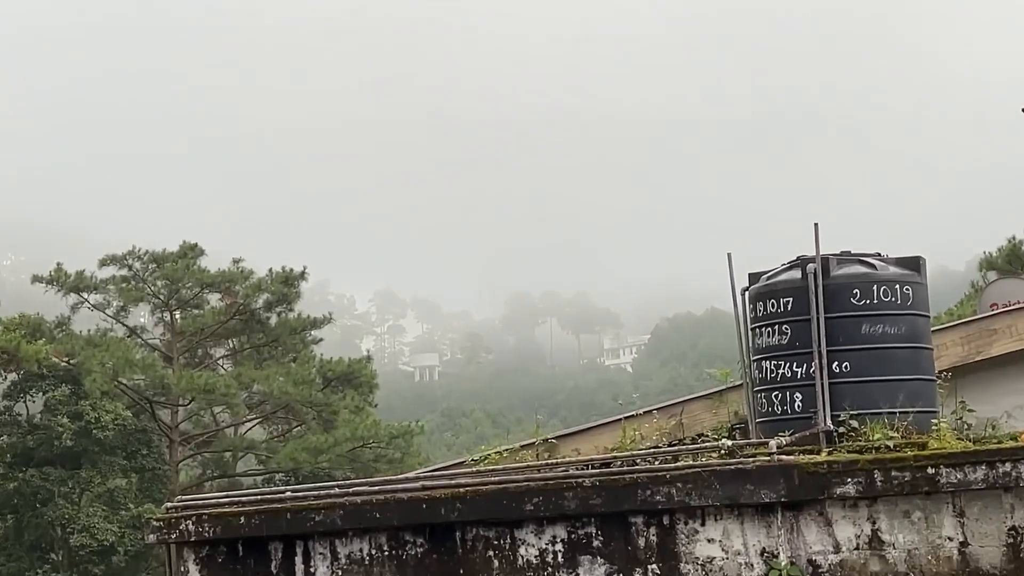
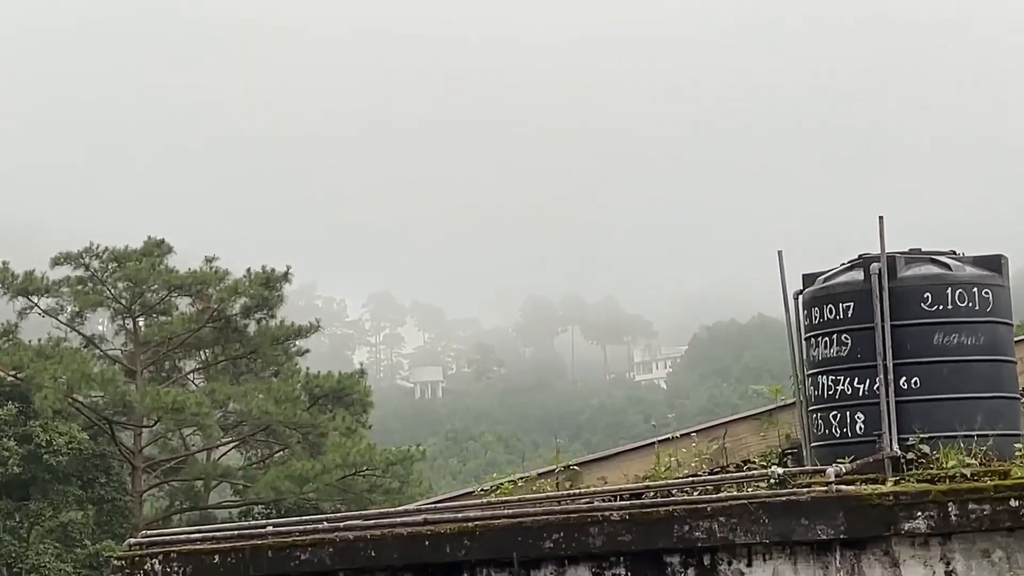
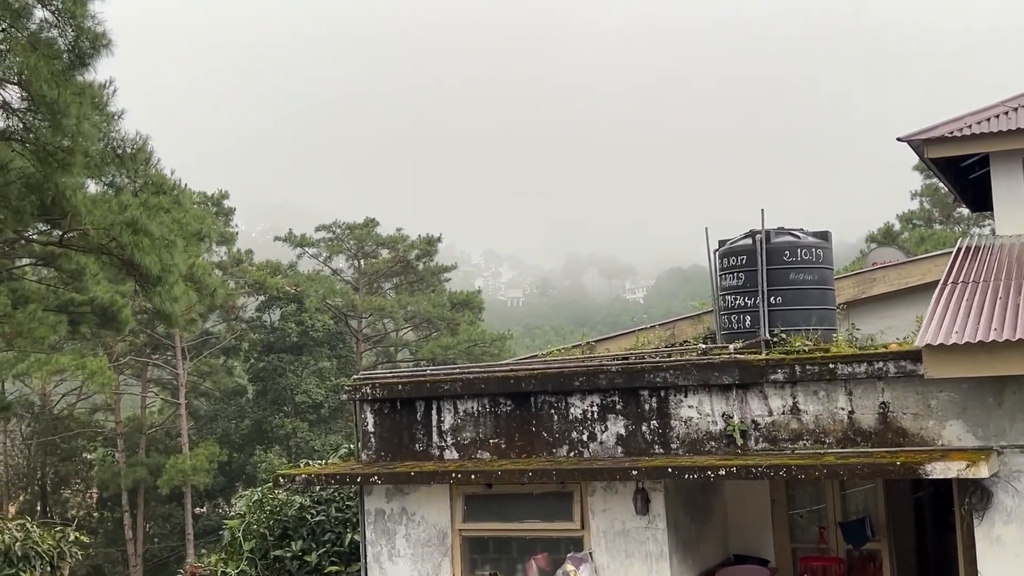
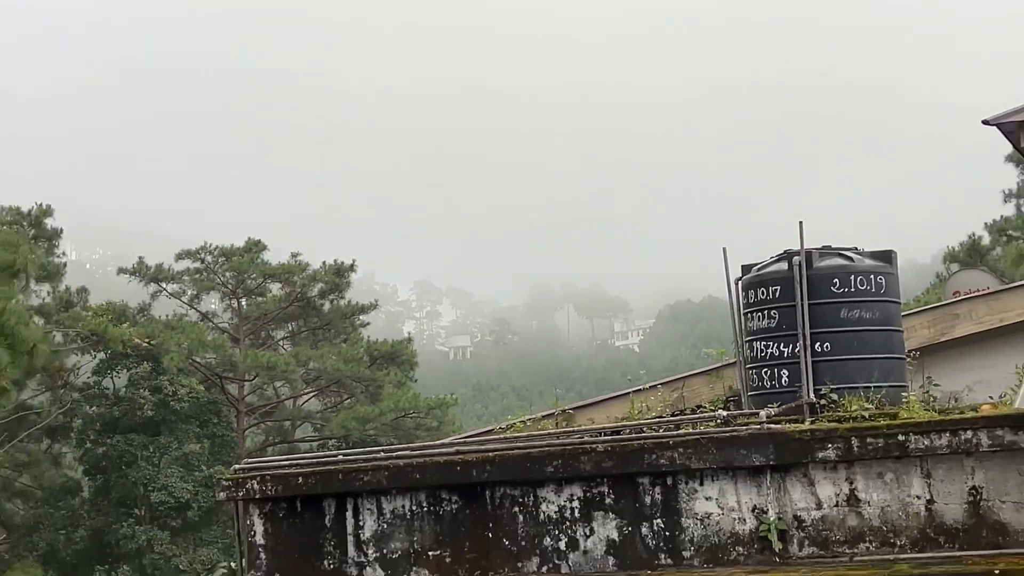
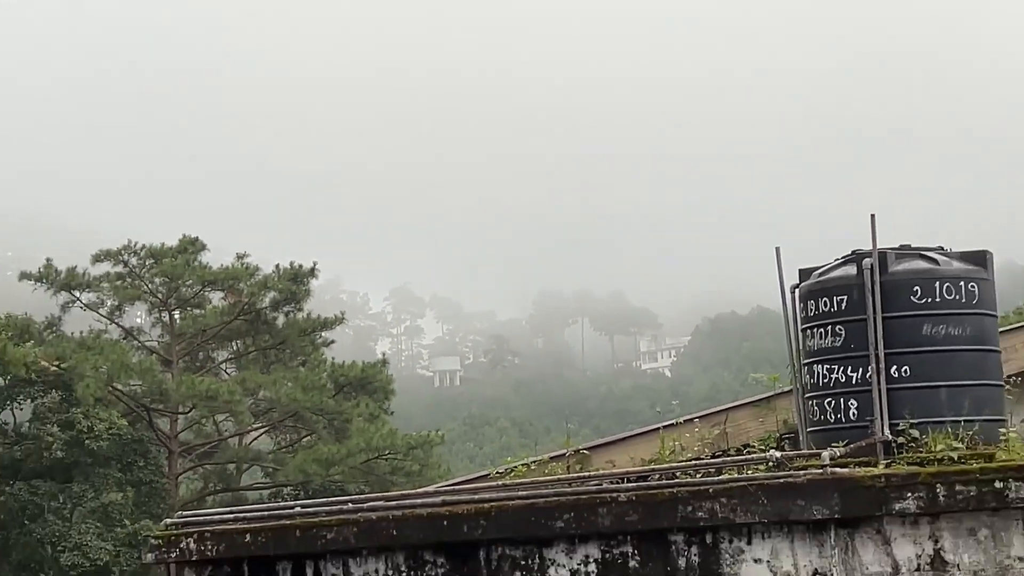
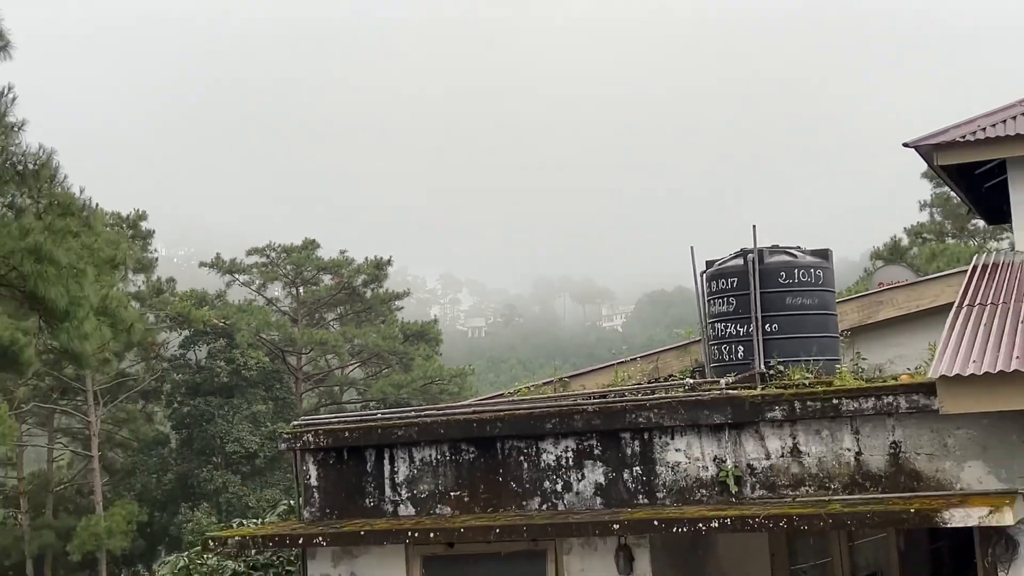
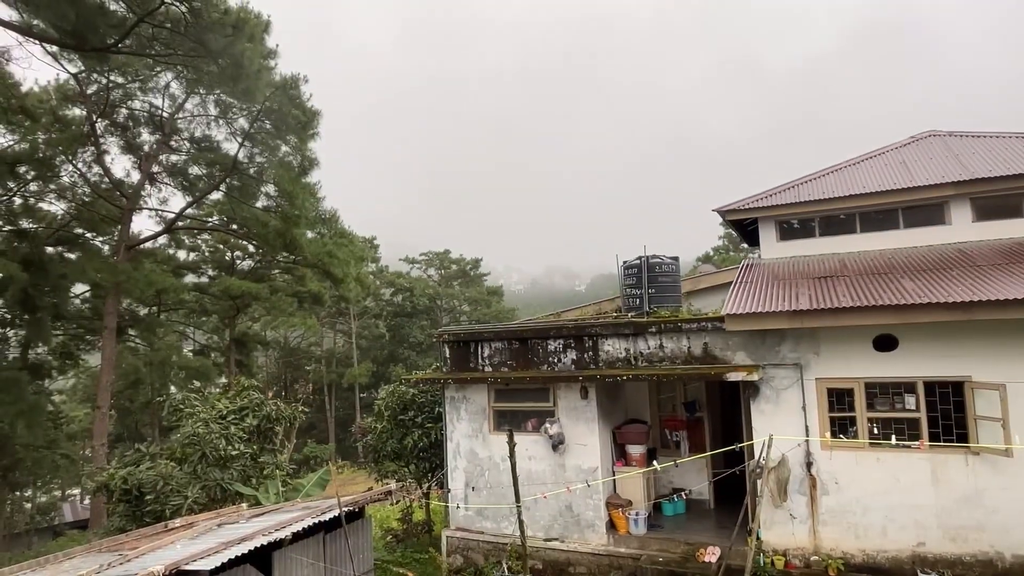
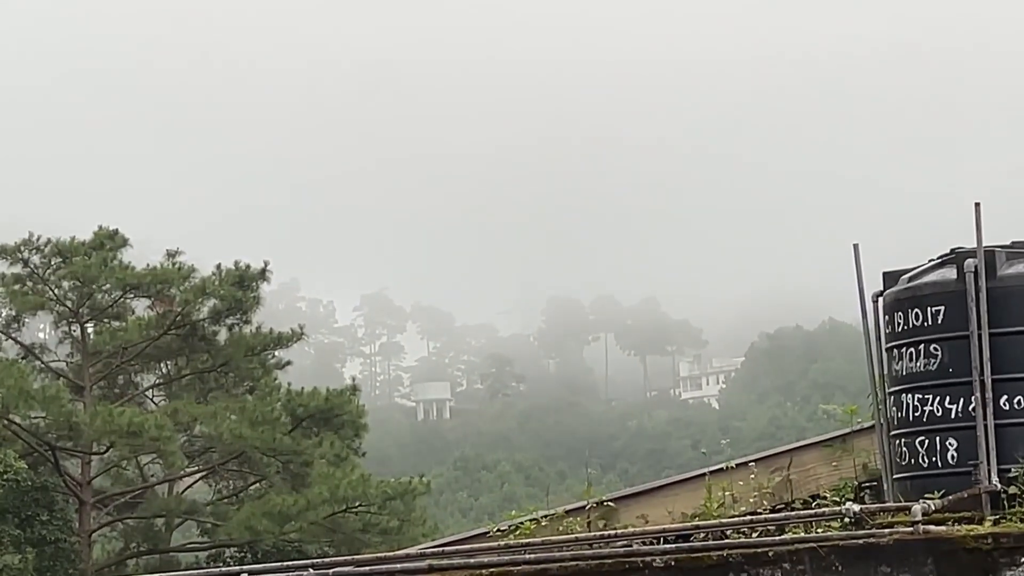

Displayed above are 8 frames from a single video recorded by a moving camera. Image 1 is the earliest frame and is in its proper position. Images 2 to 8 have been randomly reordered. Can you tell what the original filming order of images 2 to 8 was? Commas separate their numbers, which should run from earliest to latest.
2, 8, 5, 4, 6, 3, 7
